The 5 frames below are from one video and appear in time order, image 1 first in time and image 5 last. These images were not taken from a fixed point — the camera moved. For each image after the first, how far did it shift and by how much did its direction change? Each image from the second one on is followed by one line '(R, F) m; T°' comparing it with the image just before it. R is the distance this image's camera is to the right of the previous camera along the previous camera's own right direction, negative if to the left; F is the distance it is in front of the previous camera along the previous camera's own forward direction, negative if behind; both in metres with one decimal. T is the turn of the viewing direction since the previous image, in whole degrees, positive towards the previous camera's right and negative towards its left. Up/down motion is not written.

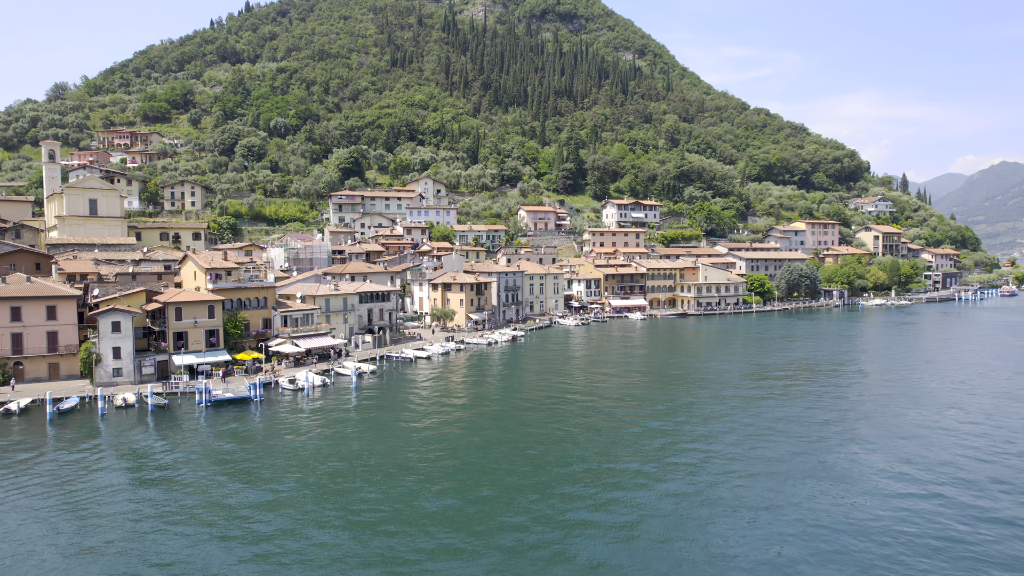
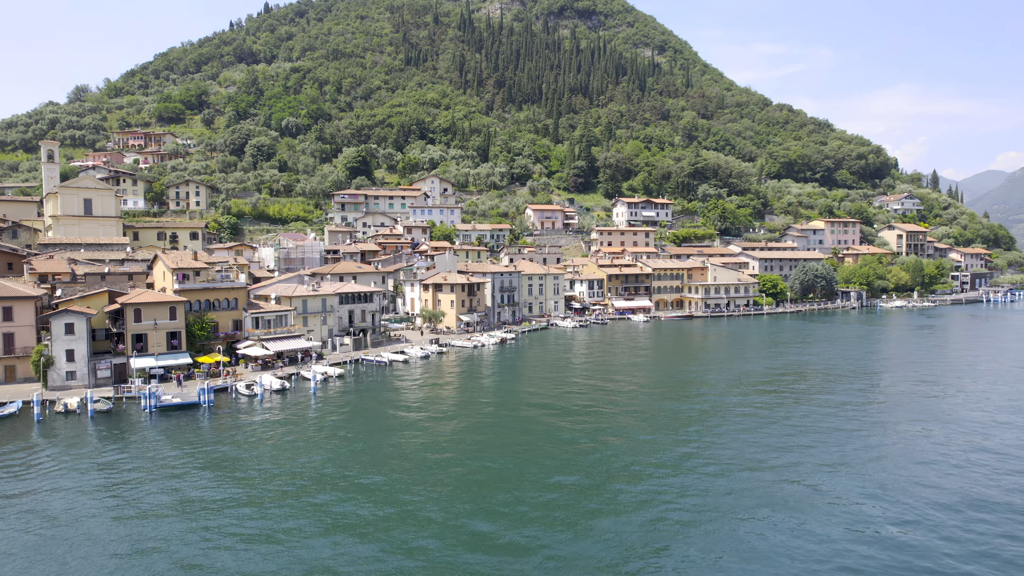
(+3.0, +2.0) m; -2°
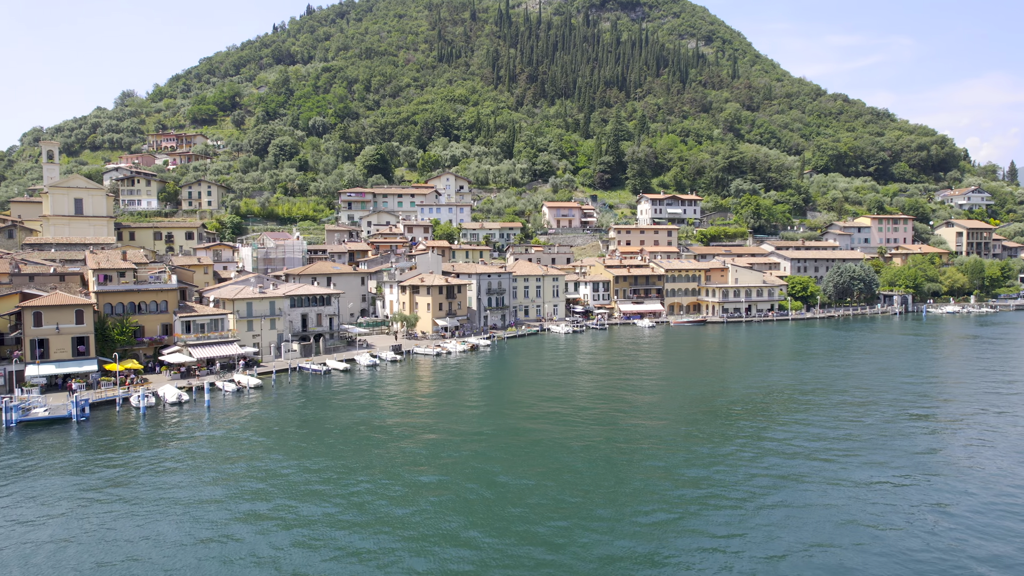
(+6.4, +4.6) m; -5°
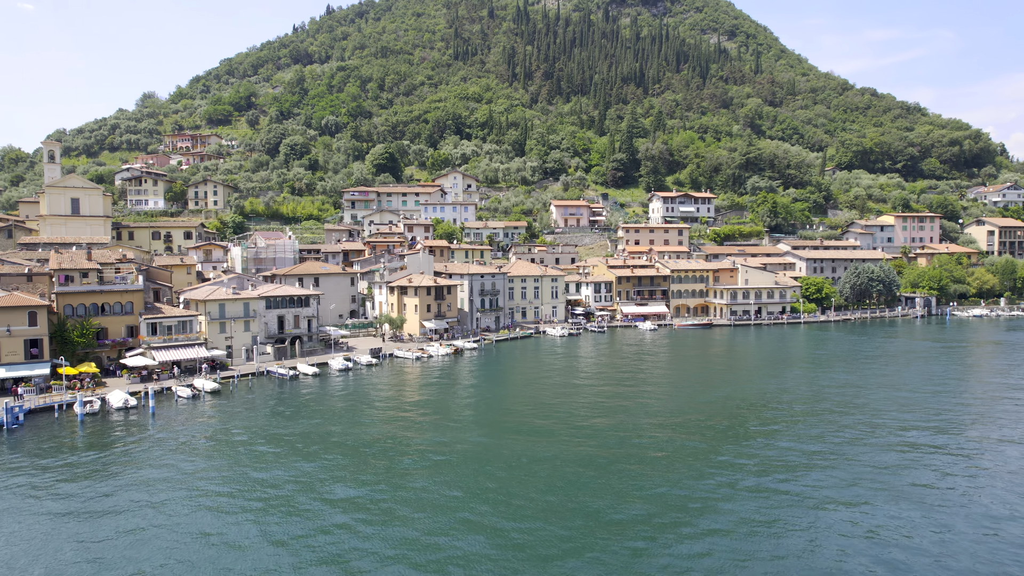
(+2.9, +2.1) m; -2°
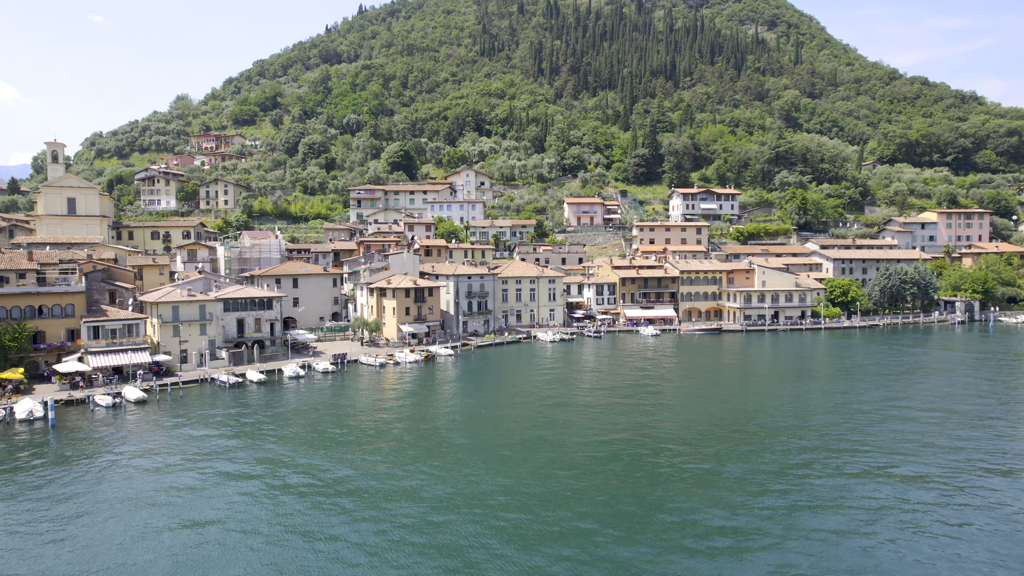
(+4.6, +3.4) m; -4°
